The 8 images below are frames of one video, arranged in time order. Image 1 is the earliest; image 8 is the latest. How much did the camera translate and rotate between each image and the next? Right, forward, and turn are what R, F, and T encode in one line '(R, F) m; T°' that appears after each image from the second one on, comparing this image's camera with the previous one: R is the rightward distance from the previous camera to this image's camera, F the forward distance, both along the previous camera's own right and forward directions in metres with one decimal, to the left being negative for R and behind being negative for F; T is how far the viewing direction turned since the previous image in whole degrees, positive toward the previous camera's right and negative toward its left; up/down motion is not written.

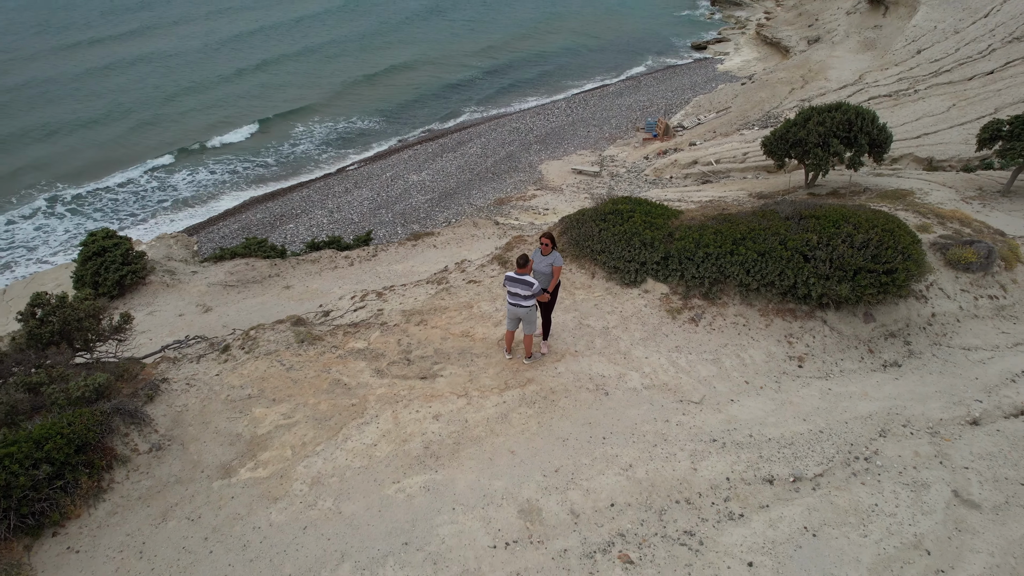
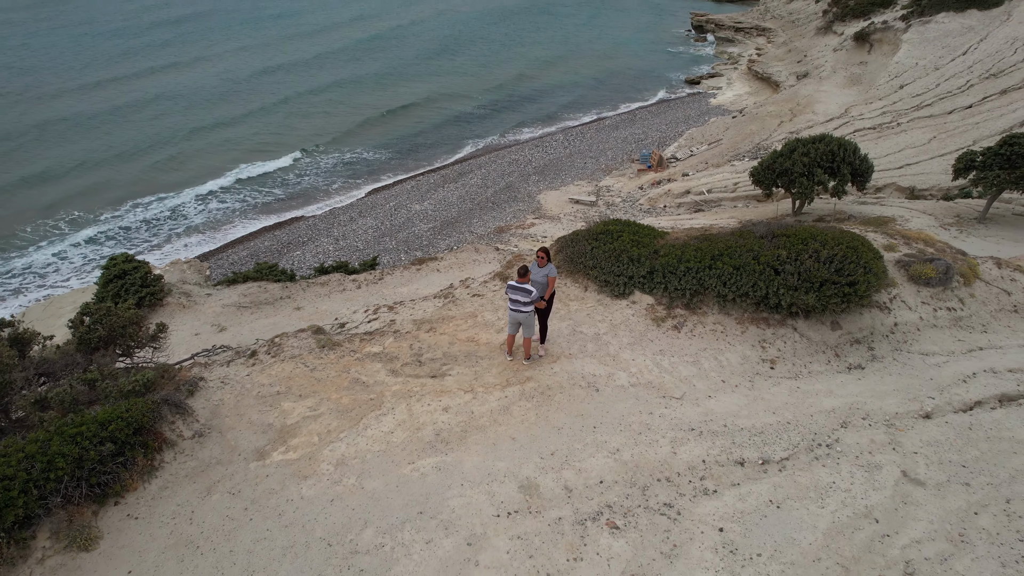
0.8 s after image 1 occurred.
(0.0, -0.6) m; 0°
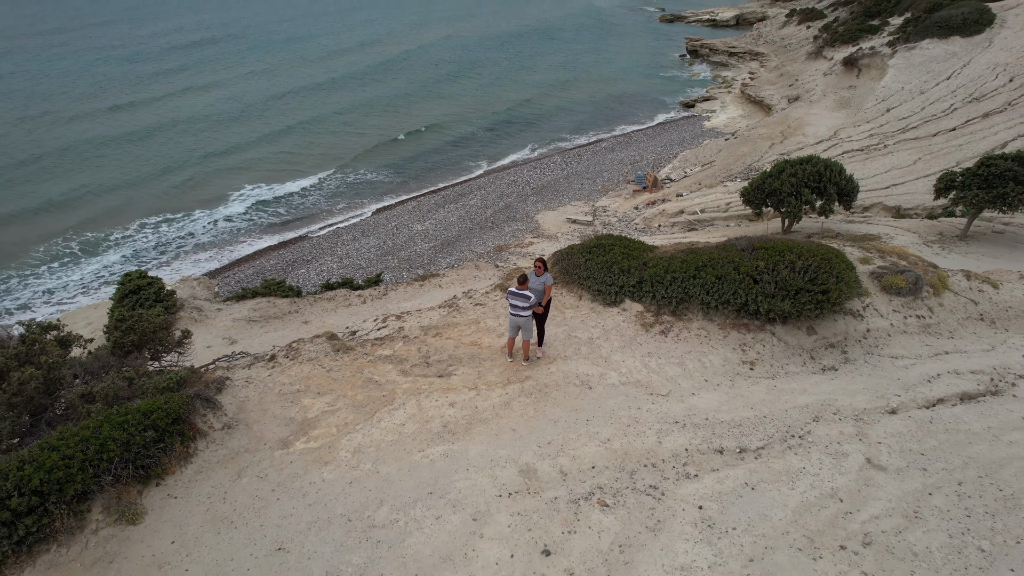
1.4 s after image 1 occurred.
(0.0, -0.5) m; 0°
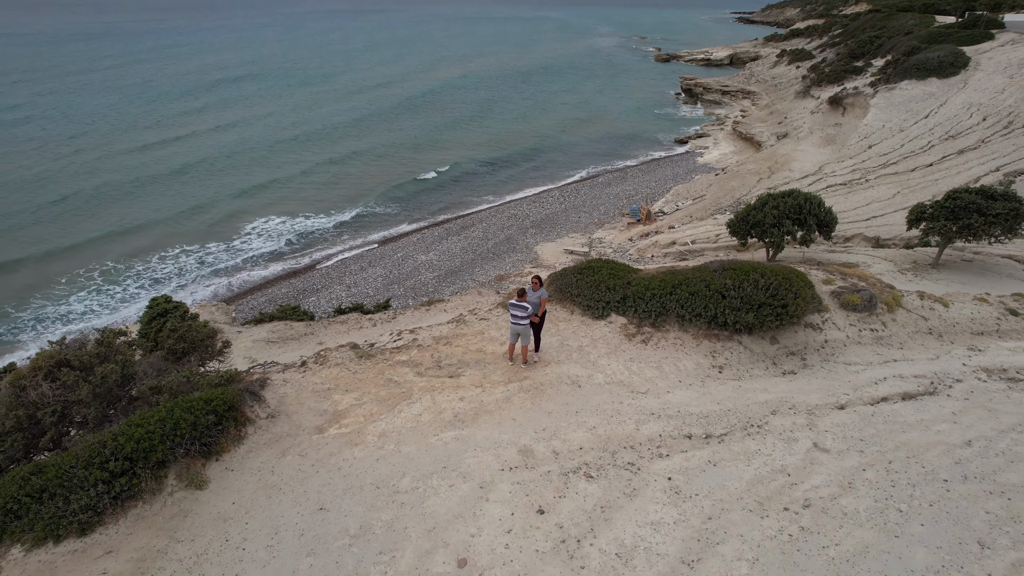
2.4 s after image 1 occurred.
(0.0, -1.0) m; 0°
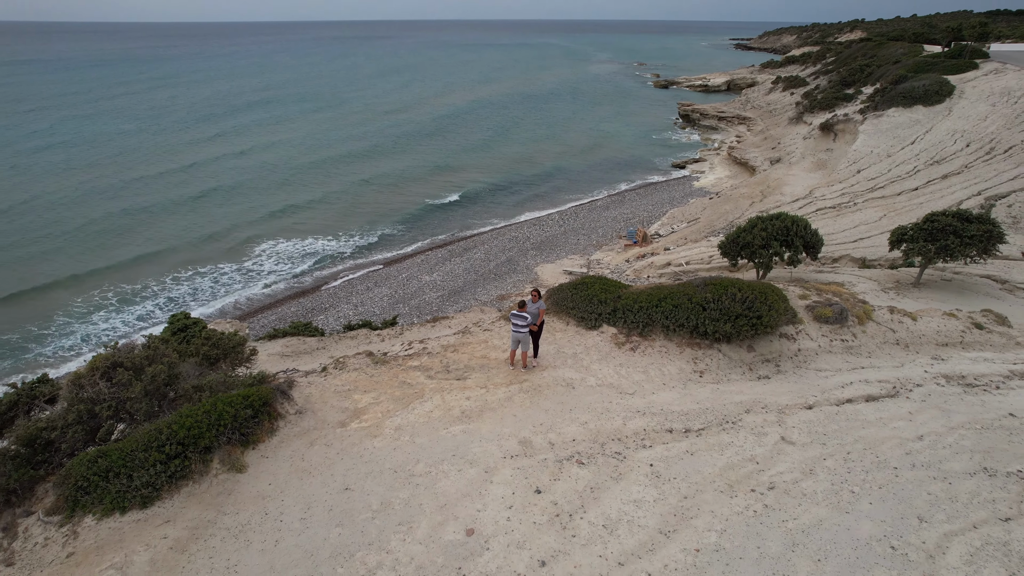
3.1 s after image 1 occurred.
(0.0, -0.9) m; 0°
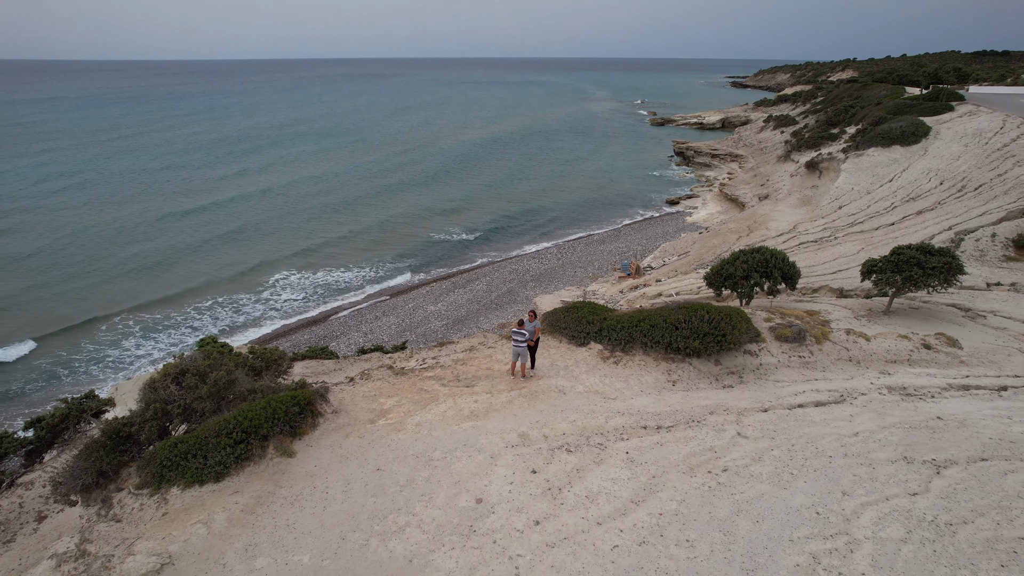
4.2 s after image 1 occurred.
(0.0, -1.5) m; 0°
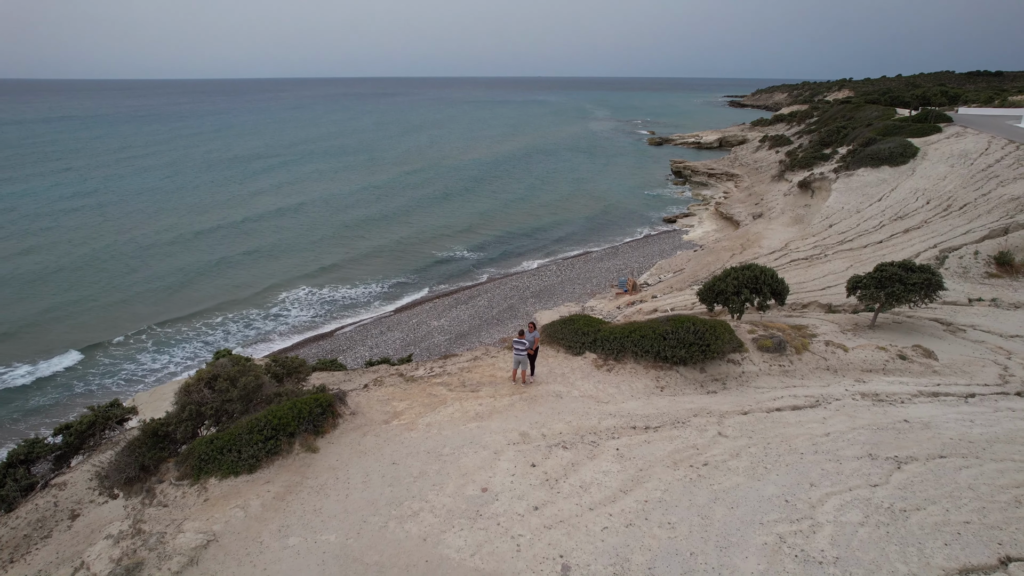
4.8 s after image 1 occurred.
(0.0, -0.9) m; 0°
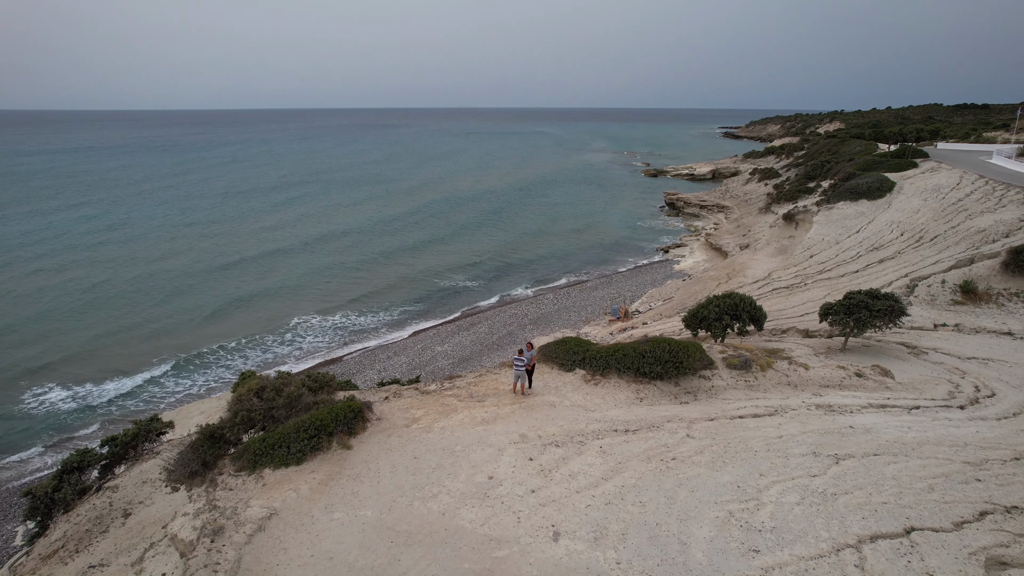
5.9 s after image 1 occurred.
(0.0, -1.8) m; 0°
